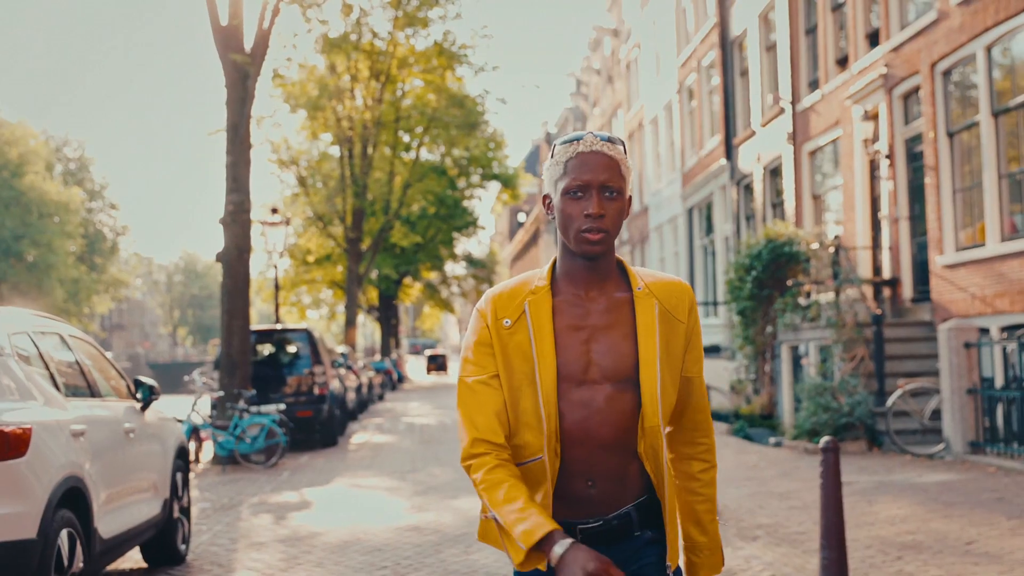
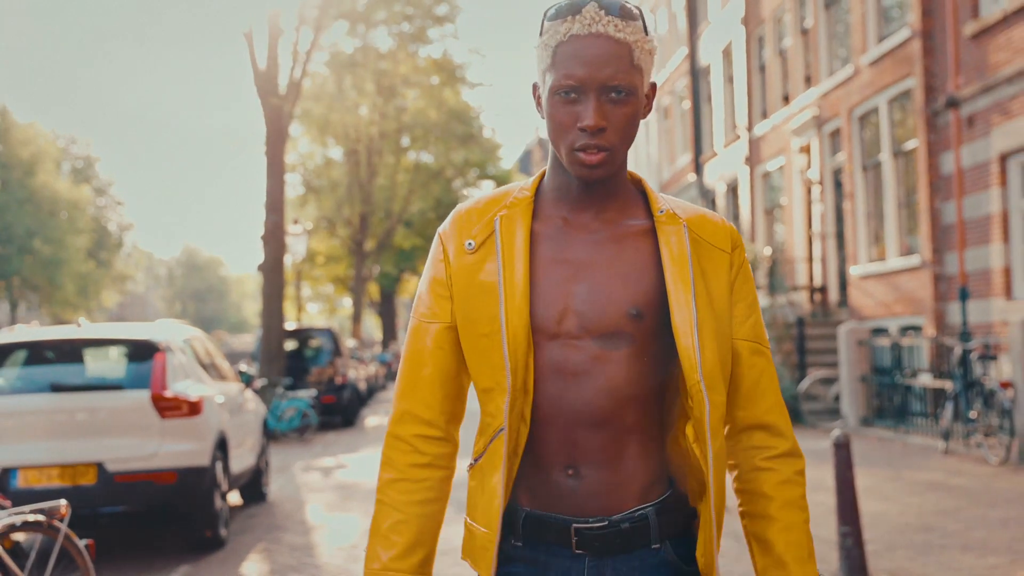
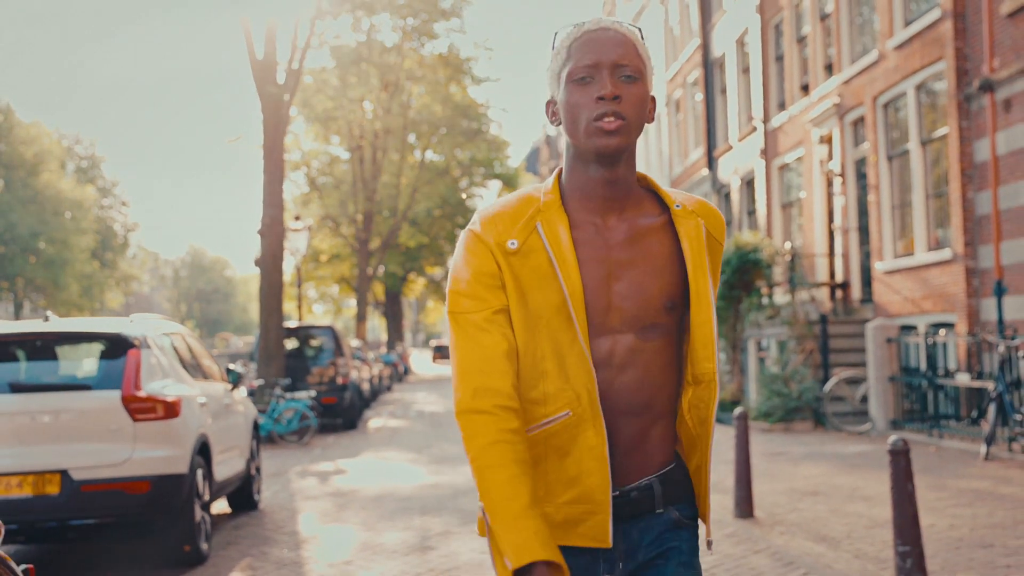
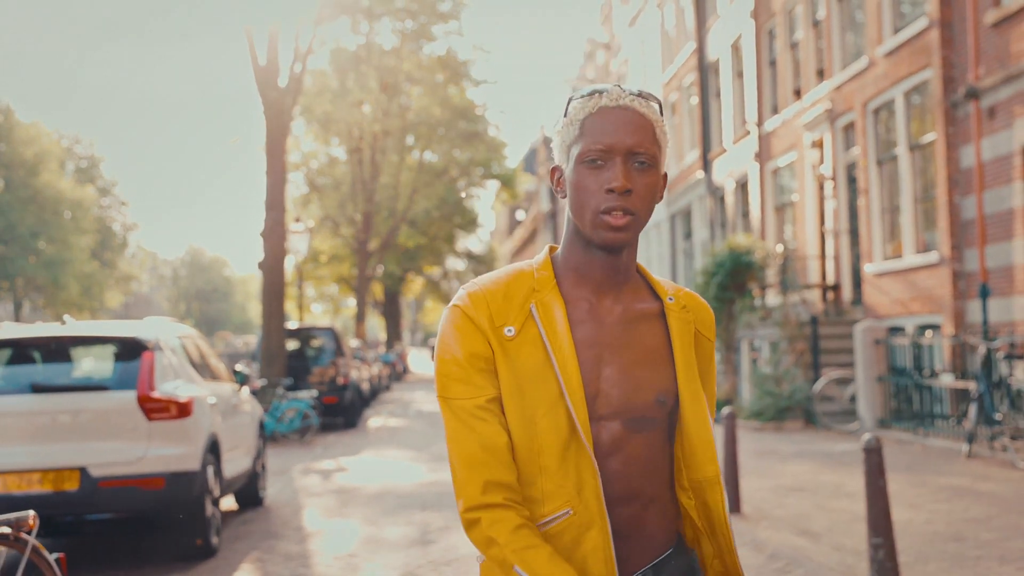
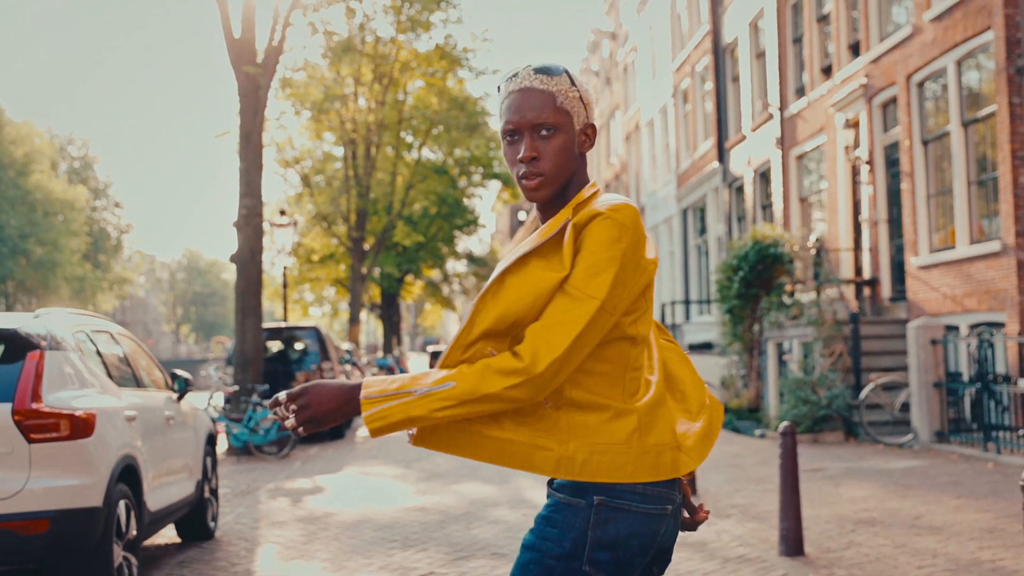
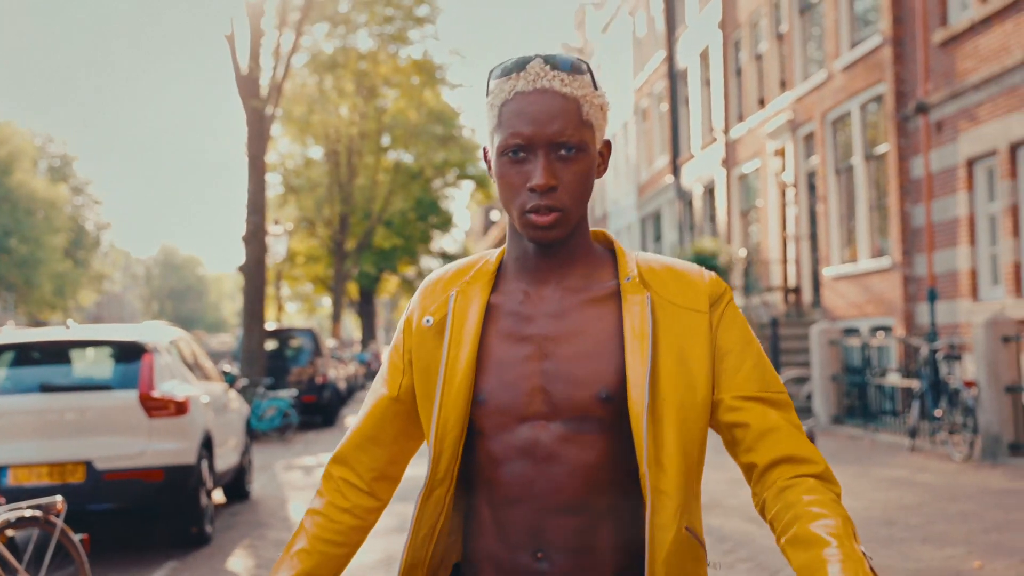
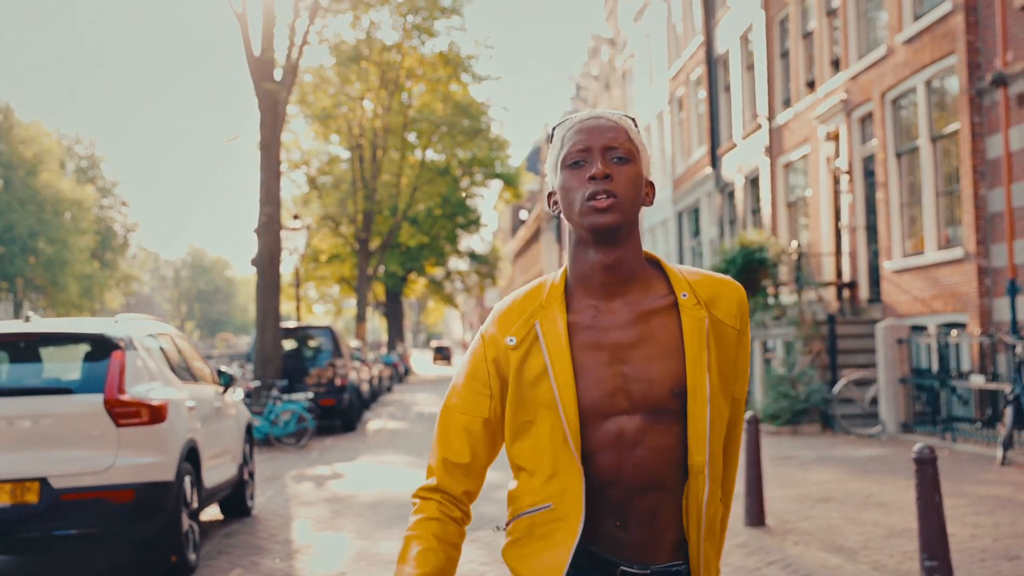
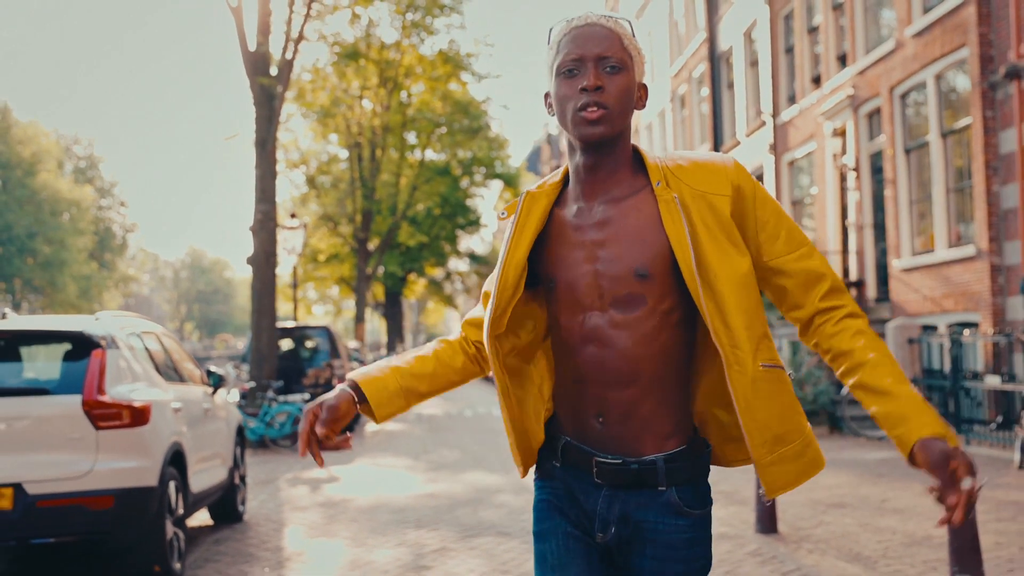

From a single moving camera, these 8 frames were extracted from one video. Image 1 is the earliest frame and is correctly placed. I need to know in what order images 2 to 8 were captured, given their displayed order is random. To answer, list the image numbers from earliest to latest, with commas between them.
5, 8, 7, 3, 4, 2, 6
